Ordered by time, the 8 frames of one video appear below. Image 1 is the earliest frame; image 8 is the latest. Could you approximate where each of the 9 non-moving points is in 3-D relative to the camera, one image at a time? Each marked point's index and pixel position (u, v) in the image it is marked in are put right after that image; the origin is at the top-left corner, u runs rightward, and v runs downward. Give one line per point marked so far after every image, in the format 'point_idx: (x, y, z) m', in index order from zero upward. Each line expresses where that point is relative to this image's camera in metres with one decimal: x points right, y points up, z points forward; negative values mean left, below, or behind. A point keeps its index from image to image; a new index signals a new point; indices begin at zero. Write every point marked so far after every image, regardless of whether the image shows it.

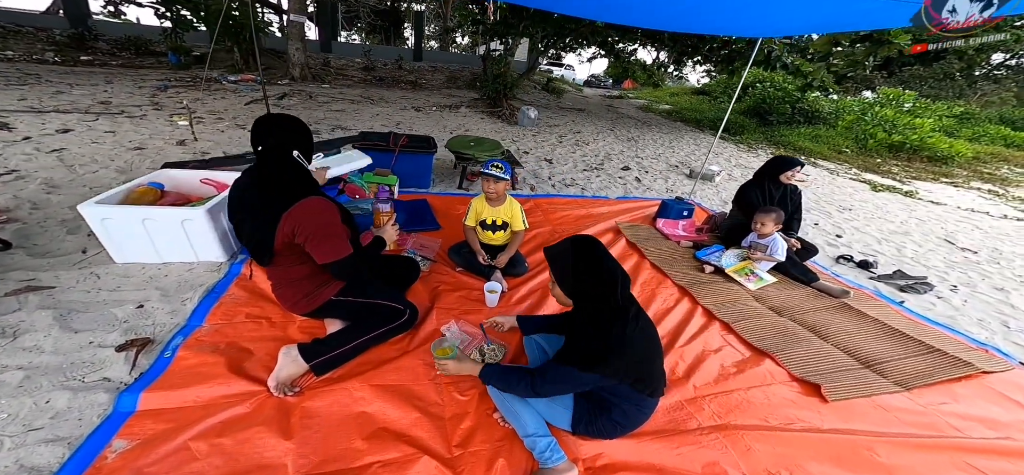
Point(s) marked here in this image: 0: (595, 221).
0: (+1.1, +0.2, +4.1) m
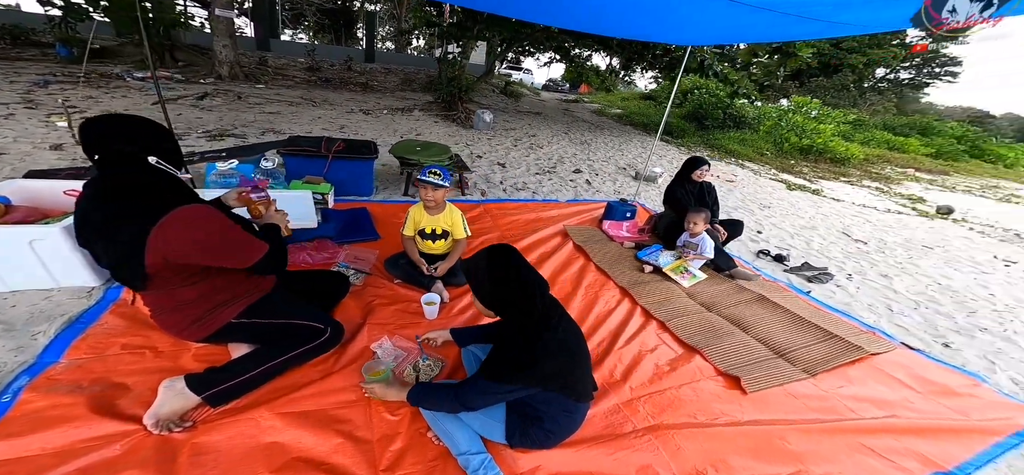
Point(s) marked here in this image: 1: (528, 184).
0: (+0.5, +0.2, +4.1) m
1: (+0.5, +0.7, +5.1) m
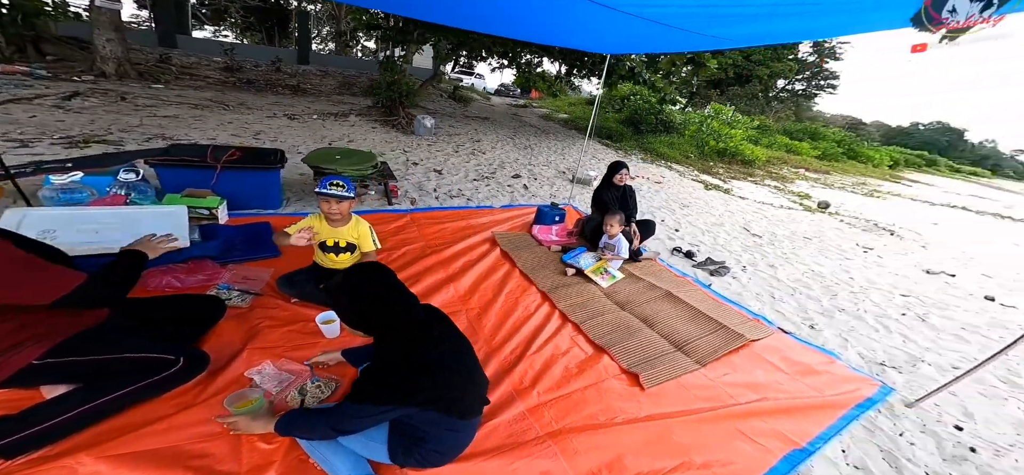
0: (-0.3, +0.1, +4.1) m
1: (-0.5, +0.6, +5.1) m
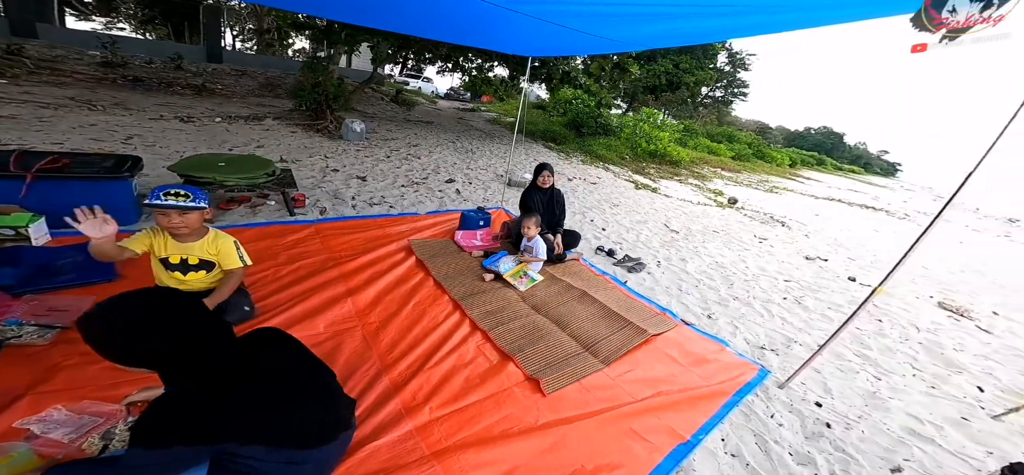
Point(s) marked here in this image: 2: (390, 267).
0: (-1.3, 0.0, +3.9) m
1: (-1.6, +0.5, +4.8) m
2: (-1.1, -0.3, +3.3) m
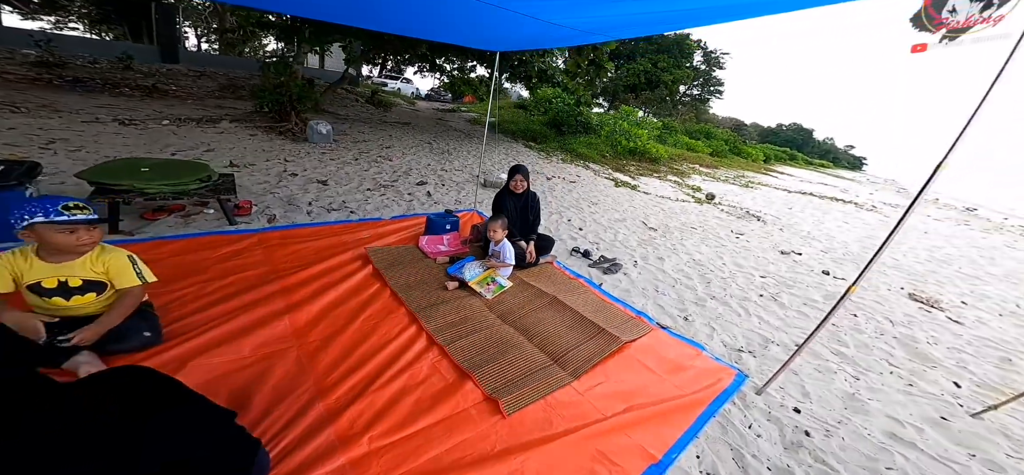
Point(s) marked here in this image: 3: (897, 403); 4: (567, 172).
0: (-1.6, 0.0, +3.6) m
1: (-2.0, +0.4, +4.5) m
2: (-1.4, -0.3, +3.0) m
3: (+2.8, -1.2, +2.6) m
4: (+1.3, +1.6, +9.2) m
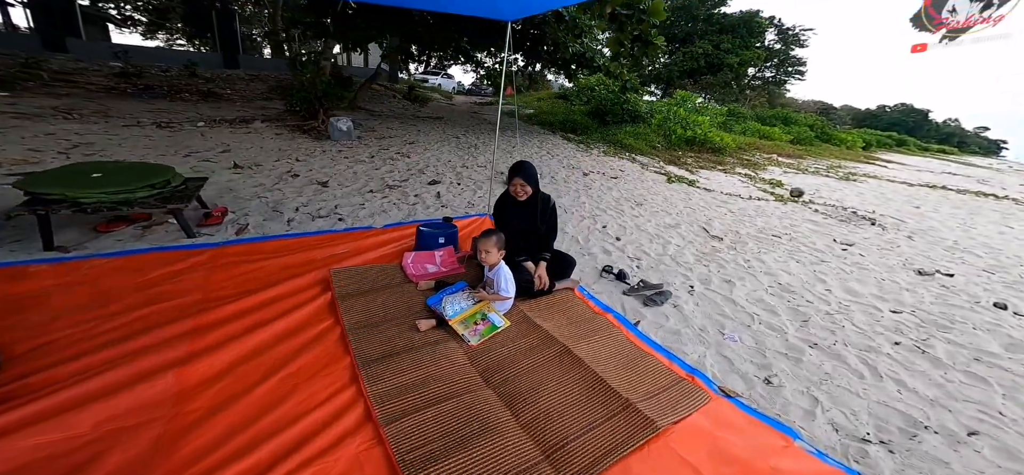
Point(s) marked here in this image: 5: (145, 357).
0: (-1.6, -0.2, +2.9) m
1: (-1.8, +0.3, +3.9) m
2: (-1.5, -0.5, +2.4) m
3: (+2.6, -1.4, +1.4) m
4: (+2.1, +1.5, +8.1) m
5: (-1.8, -0.6, +1.8) m
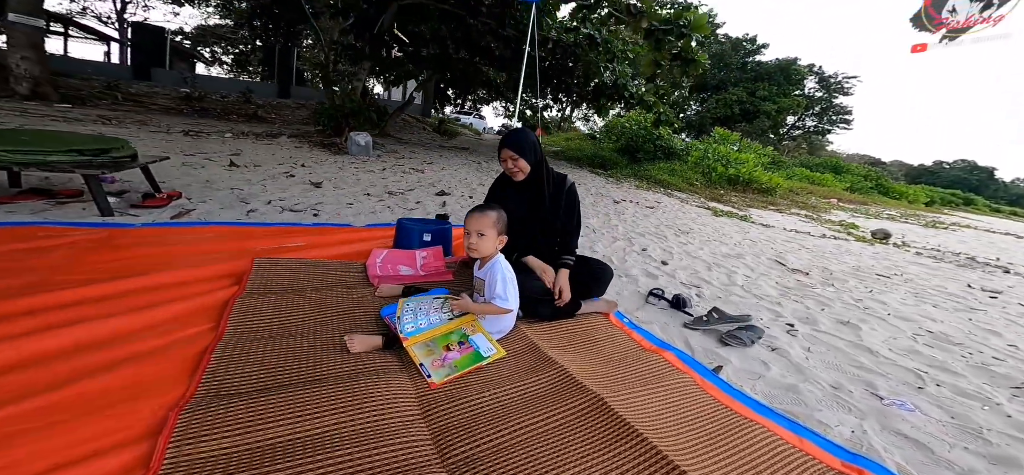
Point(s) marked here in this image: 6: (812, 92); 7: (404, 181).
0: (-1.5, -0.1, +2.2) m
1: (-1.7, +0.3, +3.2) m
2: (-1.5, -0.3, +1.6) m
3: (+2.5, -1.3, +0.2) m
4: (+2.6, +0.8, +7.2) m
5: (-1.8, -0.4, +1.1) m
6: (+15.5, +7.4, +18.8) m
7: (-1.4, +0.8, +4.9) m
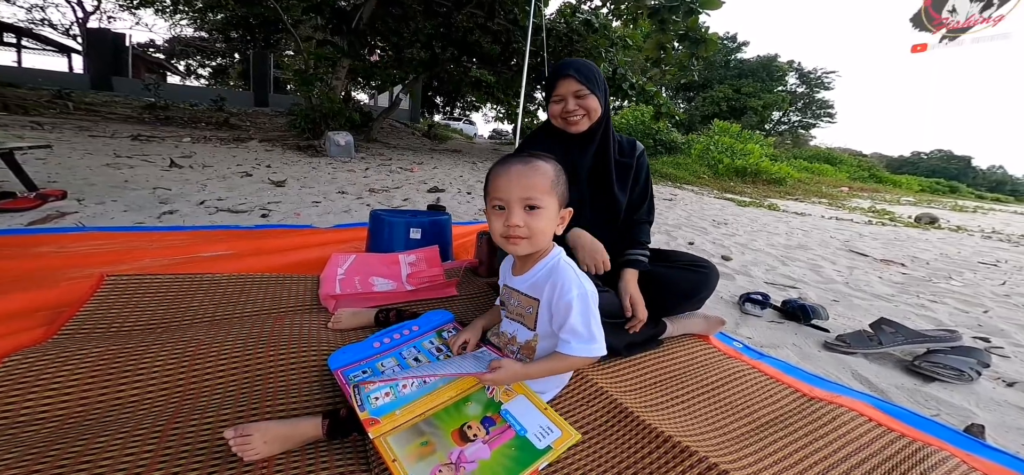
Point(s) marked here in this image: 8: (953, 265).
0: (-1.4, -0.1, +1.5) m
1: (-1.6, +0.2, +2.5) m
2: (-1.3, -0.3, +0.9) m
3: (+2.7, -1.1, -0.5) m
4: (+2.6, +0.8, +6.6) m
5: (-1.7, -0.4, +0.3) m
6: (+14.9, +7.8, +18.6) m
7: (-1.4, +0.7, +4.2) m
8: (+3.2, -0.2, +2.7) m
